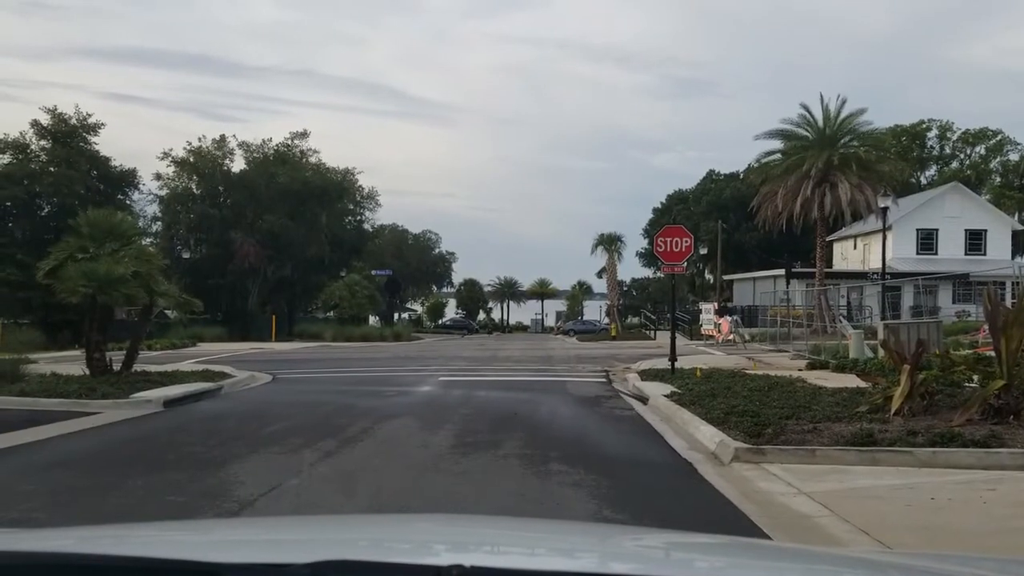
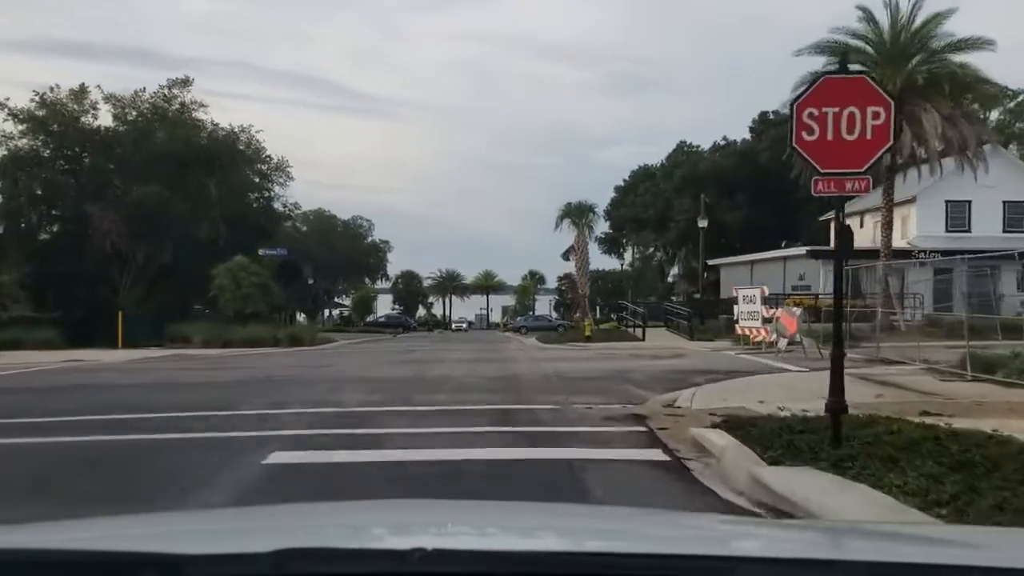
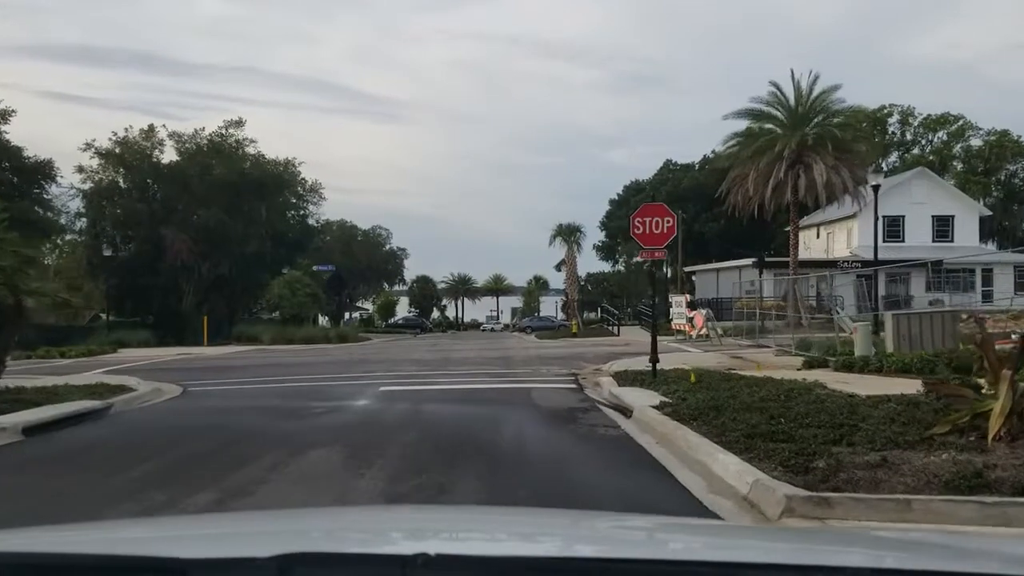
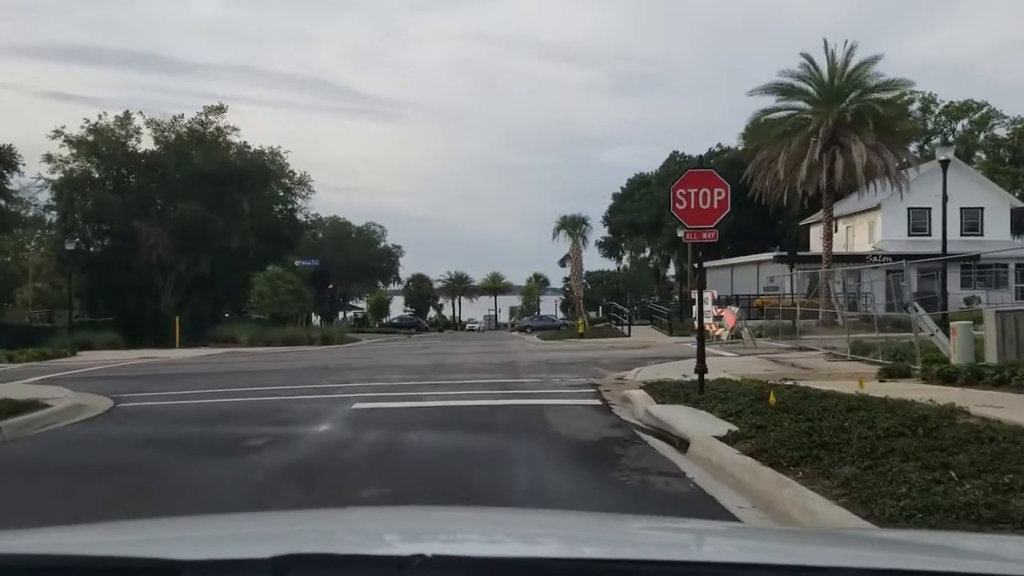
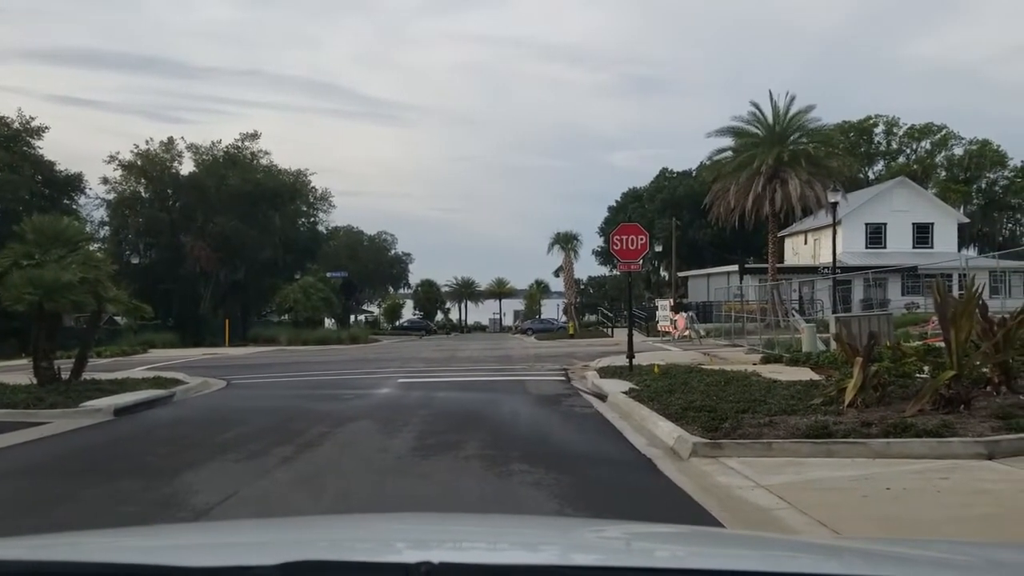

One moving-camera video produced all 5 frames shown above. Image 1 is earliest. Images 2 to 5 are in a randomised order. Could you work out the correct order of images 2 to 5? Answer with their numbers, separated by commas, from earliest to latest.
5, 3, 4, 2
